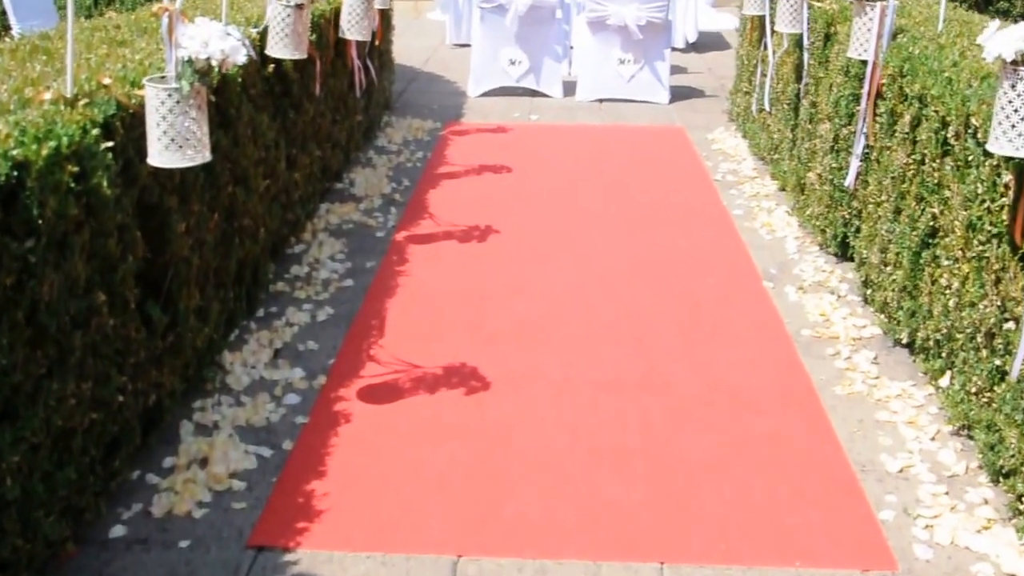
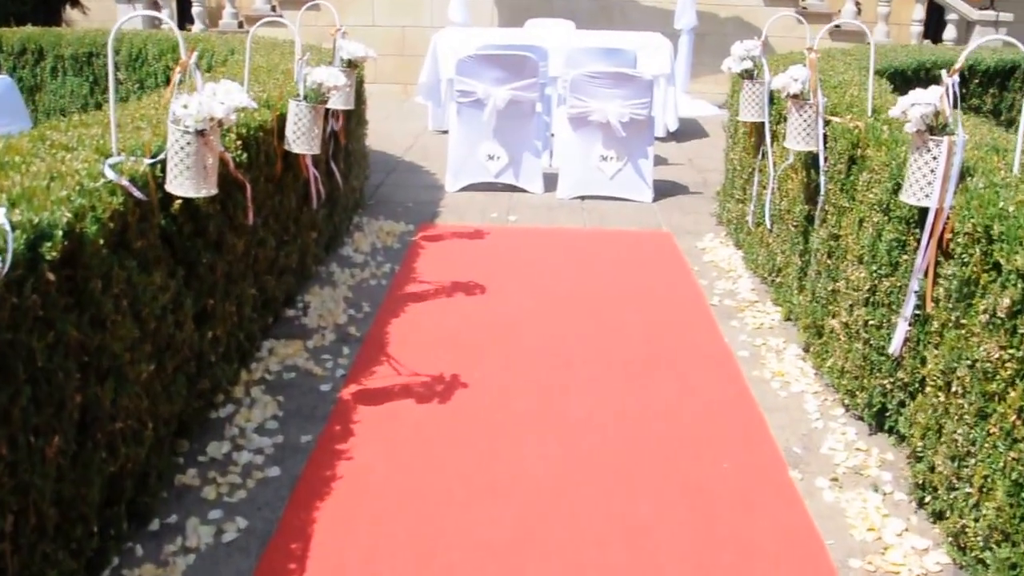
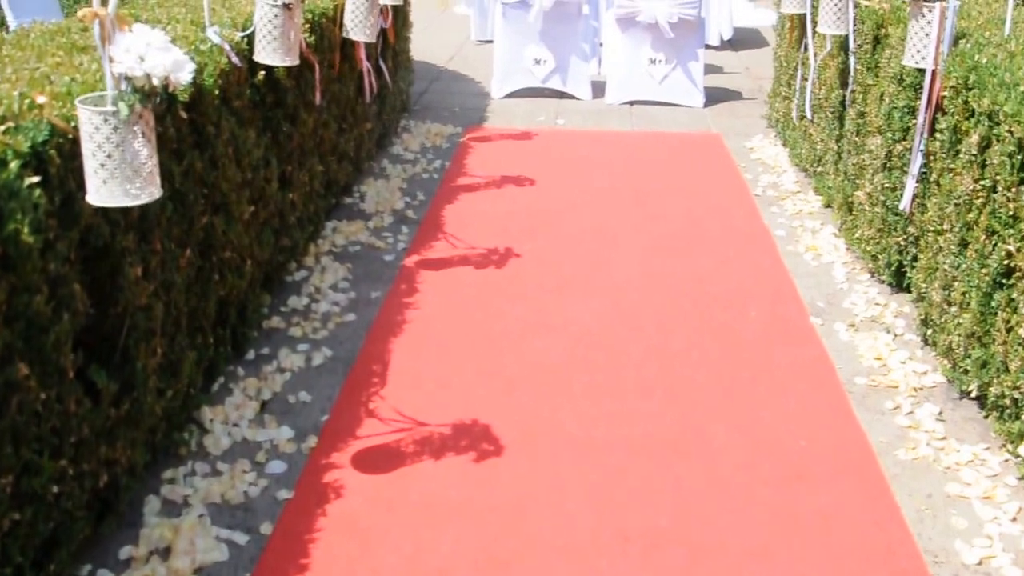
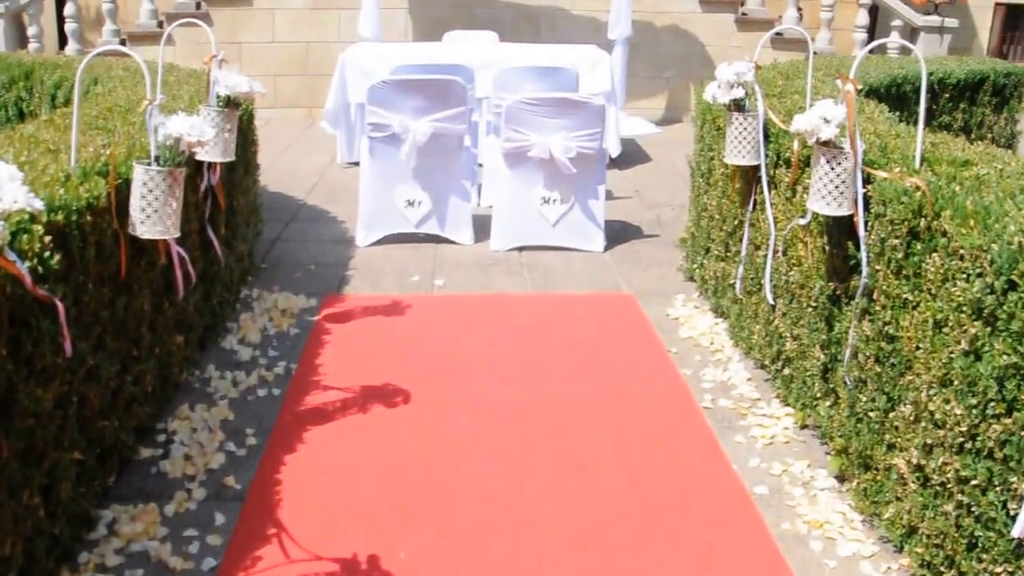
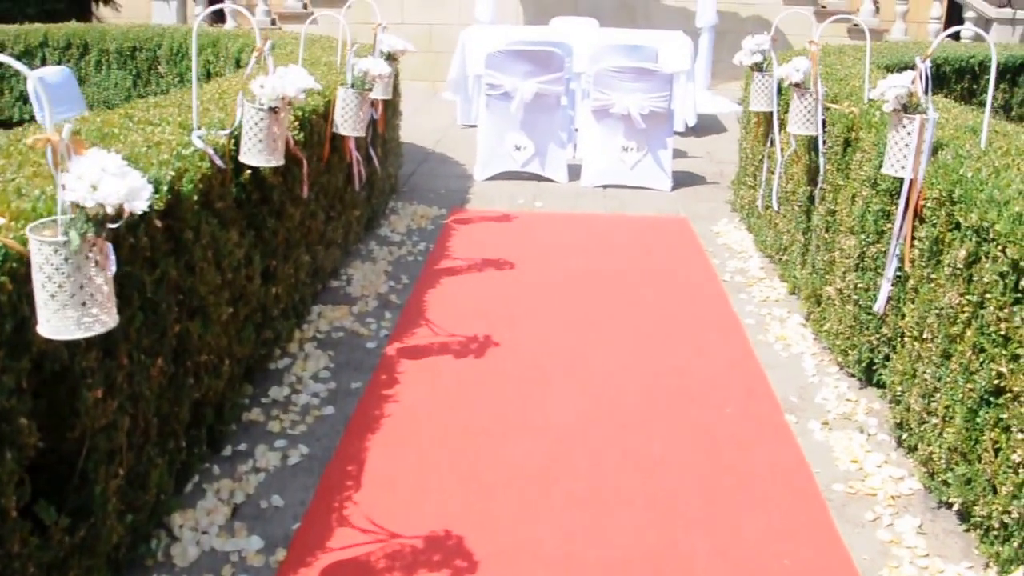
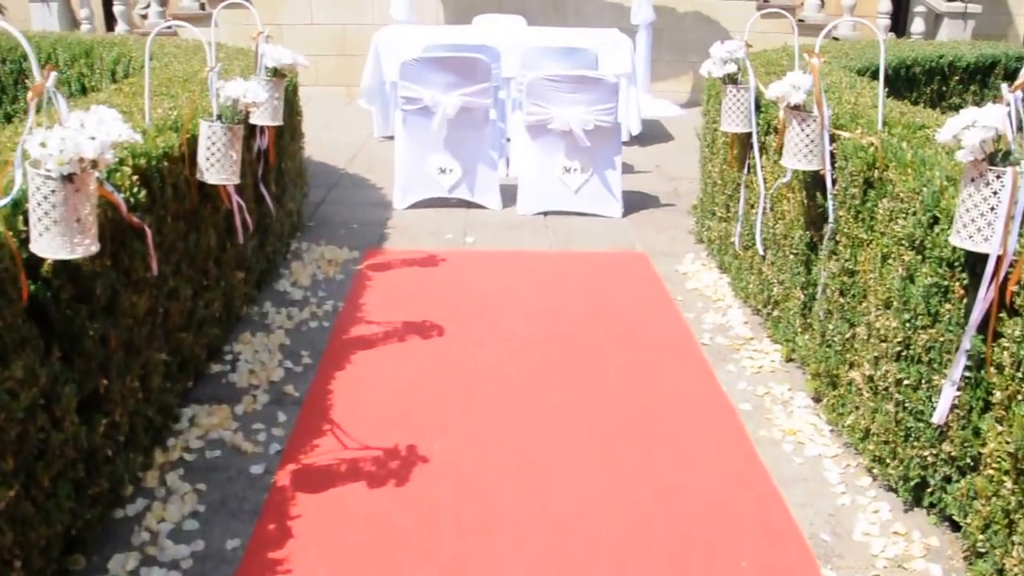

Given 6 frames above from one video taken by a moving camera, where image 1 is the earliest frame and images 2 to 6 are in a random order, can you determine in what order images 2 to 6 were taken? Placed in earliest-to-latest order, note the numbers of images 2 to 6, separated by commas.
3, 5, 2, 6, 4
